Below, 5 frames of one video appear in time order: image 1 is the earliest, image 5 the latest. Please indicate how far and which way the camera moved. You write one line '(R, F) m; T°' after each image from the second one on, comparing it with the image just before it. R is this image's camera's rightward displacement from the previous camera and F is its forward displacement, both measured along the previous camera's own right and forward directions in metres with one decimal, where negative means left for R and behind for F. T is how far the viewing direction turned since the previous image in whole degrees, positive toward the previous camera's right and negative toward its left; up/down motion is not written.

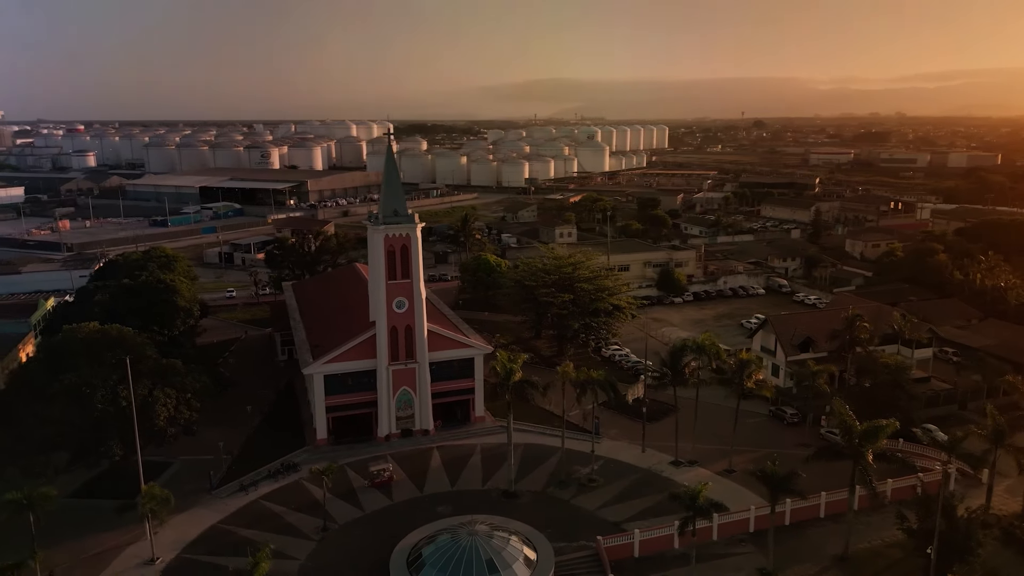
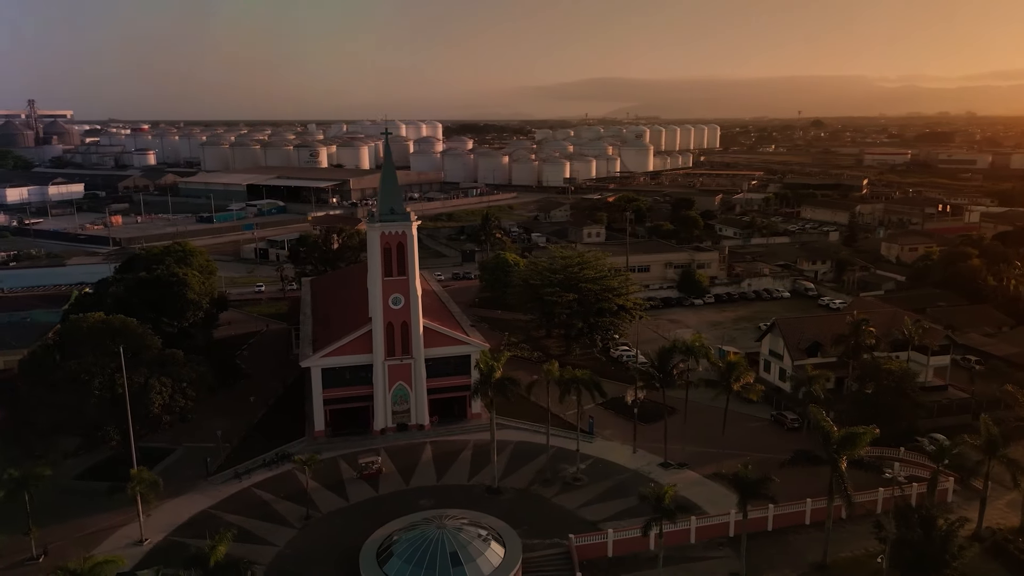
(+2.5, -0.1) m; -4°
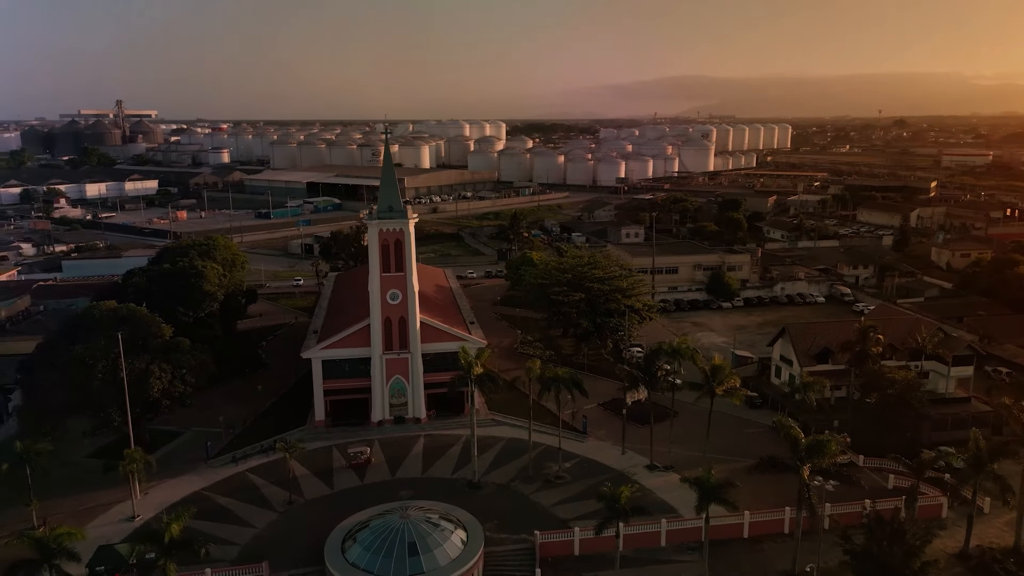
(+3.2, -0.2) m; -5°
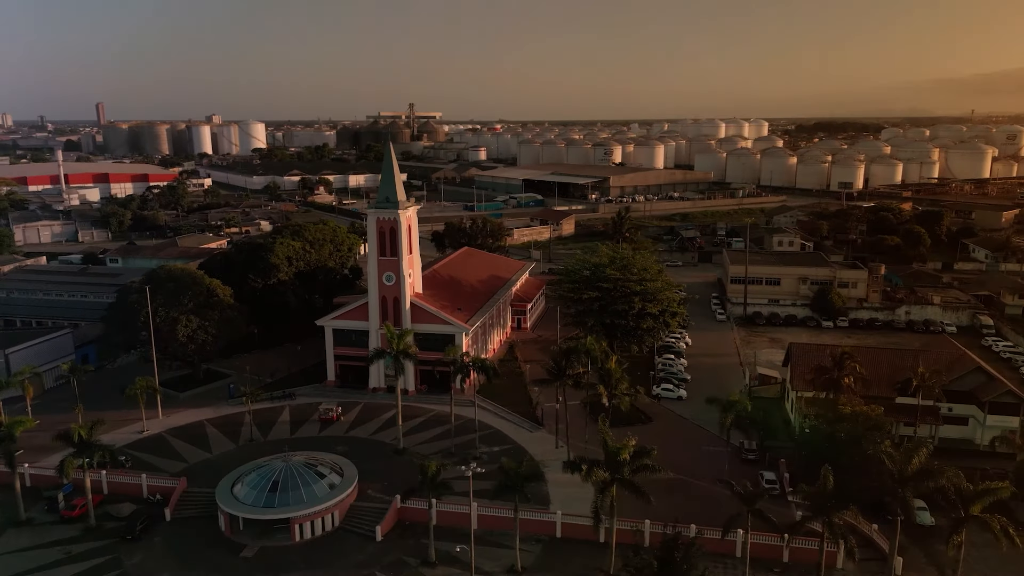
(+13.7, +0.7) m; -21°
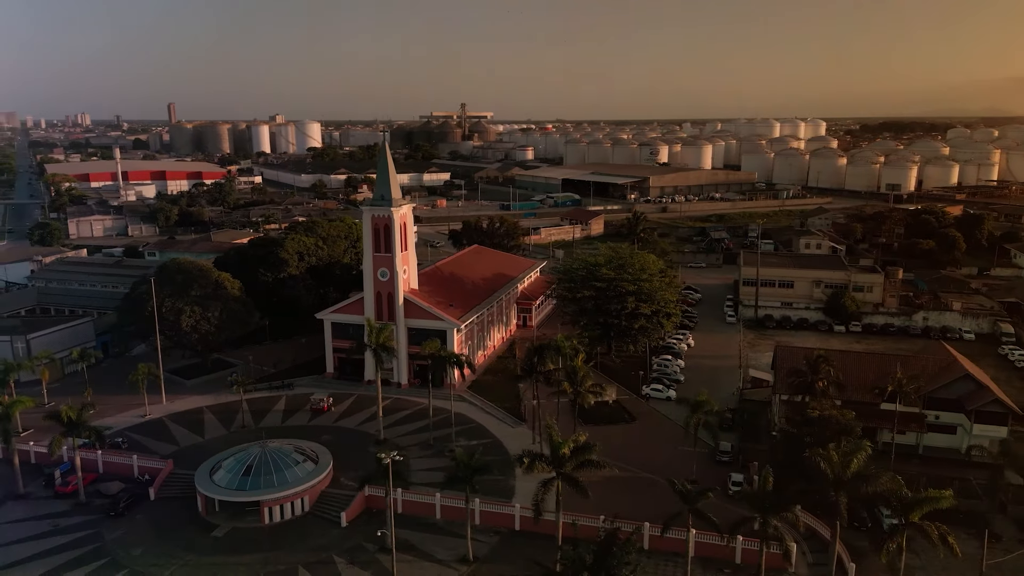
(+3.2, -0.4) m; -4°
